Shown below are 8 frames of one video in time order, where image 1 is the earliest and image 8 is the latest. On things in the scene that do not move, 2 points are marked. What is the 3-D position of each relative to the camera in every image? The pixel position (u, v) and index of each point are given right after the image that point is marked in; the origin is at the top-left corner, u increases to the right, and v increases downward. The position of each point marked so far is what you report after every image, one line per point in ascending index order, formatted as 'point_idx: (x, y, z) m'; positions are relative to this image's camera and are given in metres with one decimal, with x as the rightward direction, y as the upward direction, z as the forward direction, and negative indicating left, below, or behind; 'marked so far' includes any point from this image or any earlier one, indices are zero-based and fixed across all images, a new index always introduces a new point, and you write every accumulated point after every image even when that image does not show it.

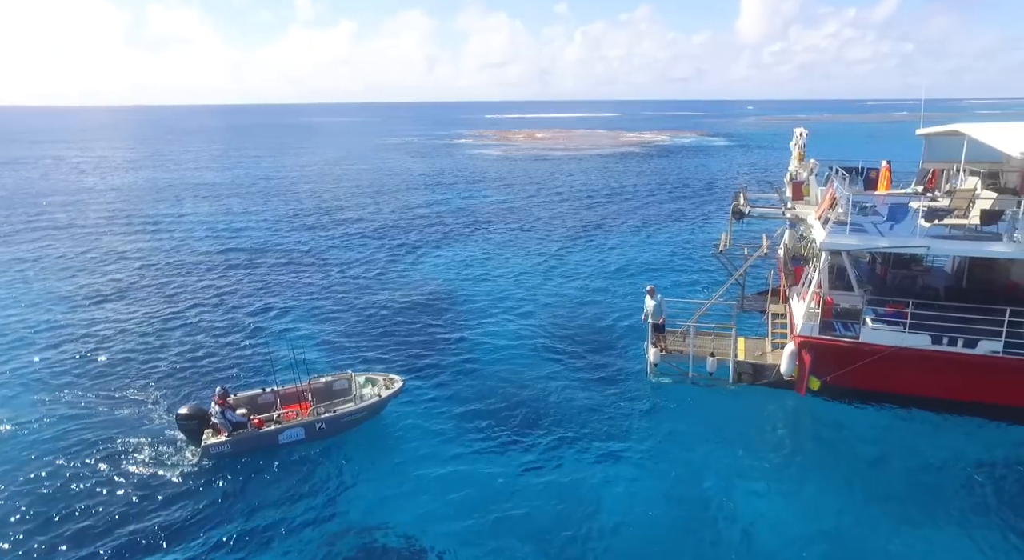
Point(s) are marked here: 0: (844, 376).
0: (+8.8, -2.4, +17.2) m
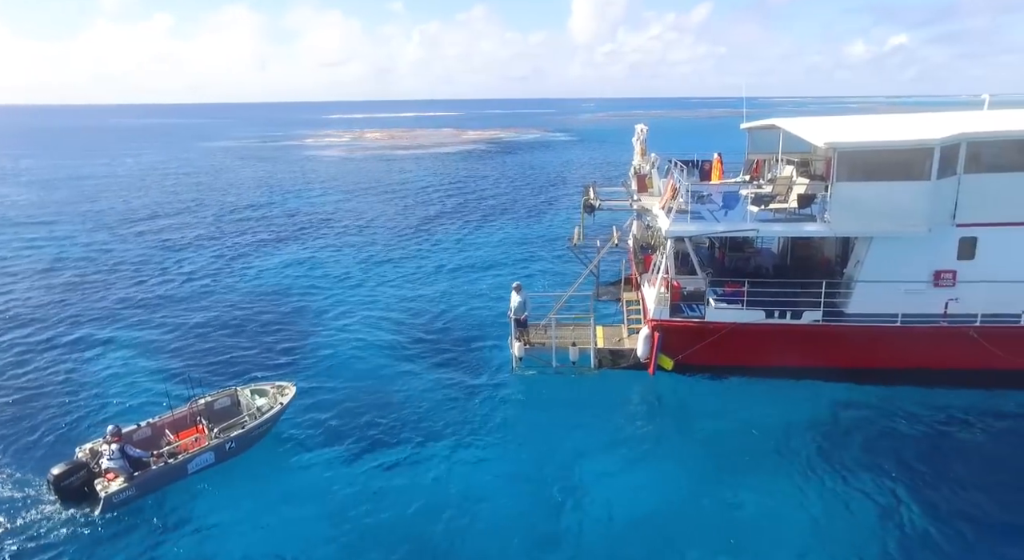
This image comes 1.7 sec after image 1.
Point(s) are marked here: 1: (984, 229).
0: (+5.2, -2.0, +18.4) m
1: (+12.0, +1.3, +16.5) m
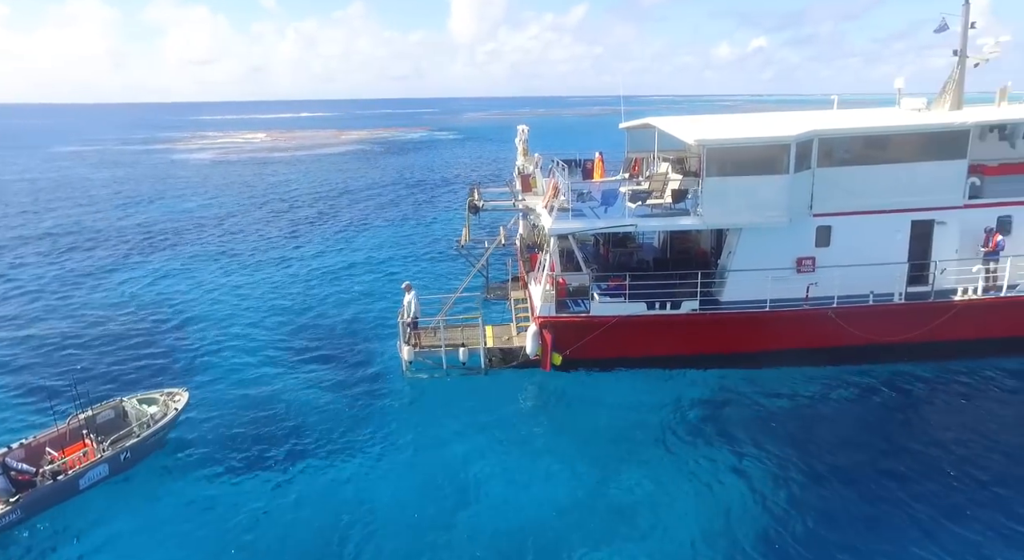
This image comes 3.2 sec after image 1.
0: (+2.1, -1.9, +18.6) m
1: (+8.9, +1.7, +17.9) m
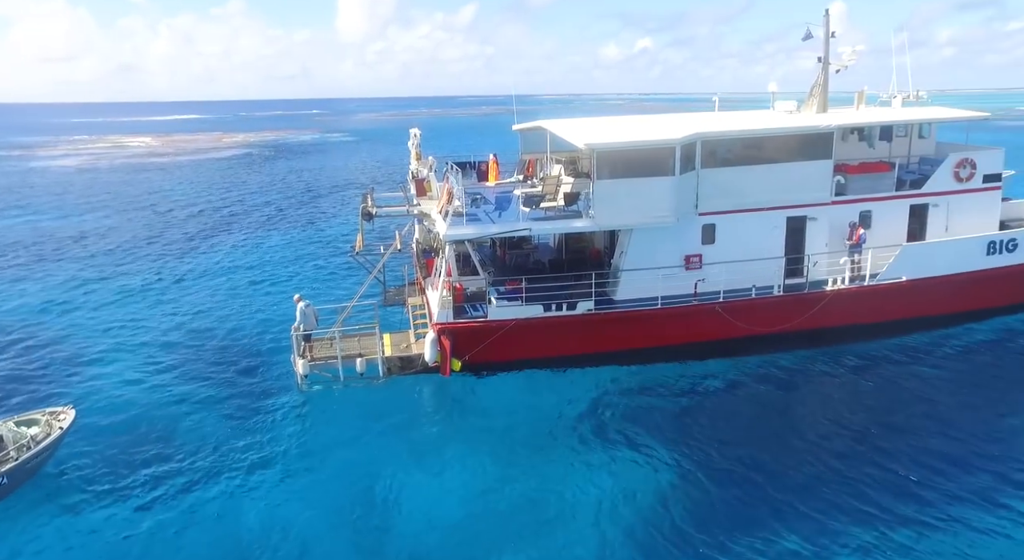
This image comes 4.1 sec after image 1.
0: (-0.8, -2.0, +18.5) m
1: (+5.9, +1.8, +18.7) m
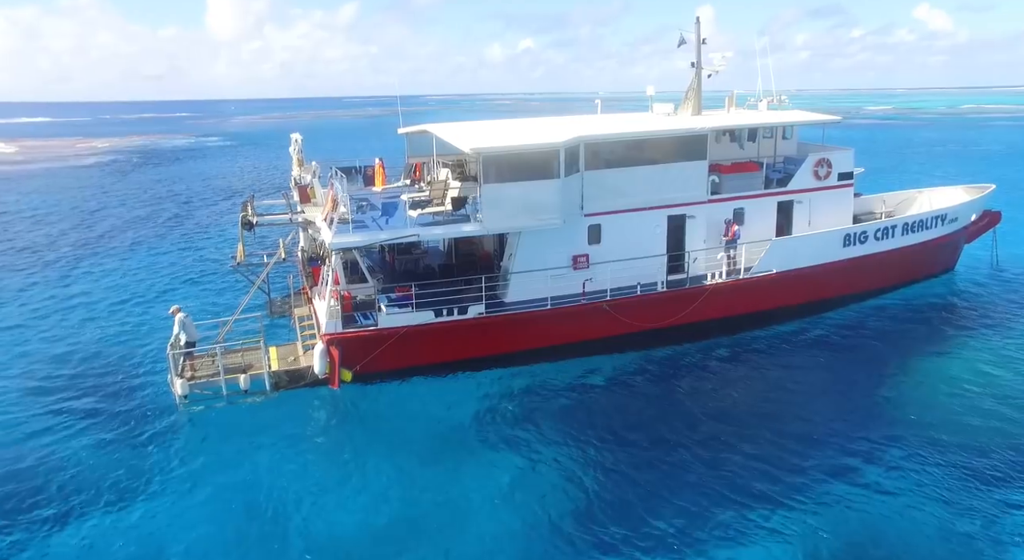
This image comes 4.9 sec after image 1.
0: (-3.8, -2.3, +17.9) m
1: (+2.7, +1.9, +19.1) m
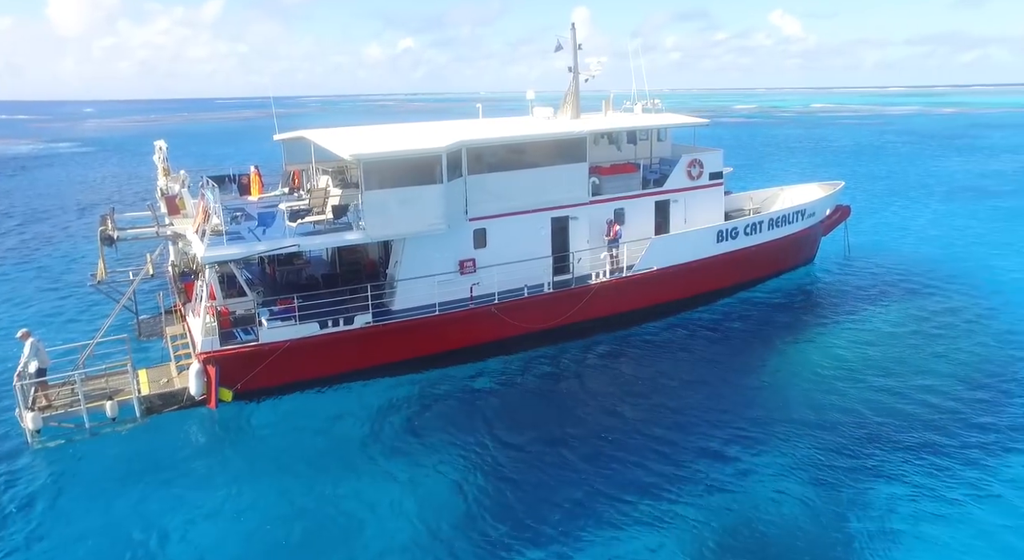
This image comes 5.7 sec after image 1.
0: (-6.7, -2.6, +17.0) m
1: (-0.7, +1.8, +19.2) m
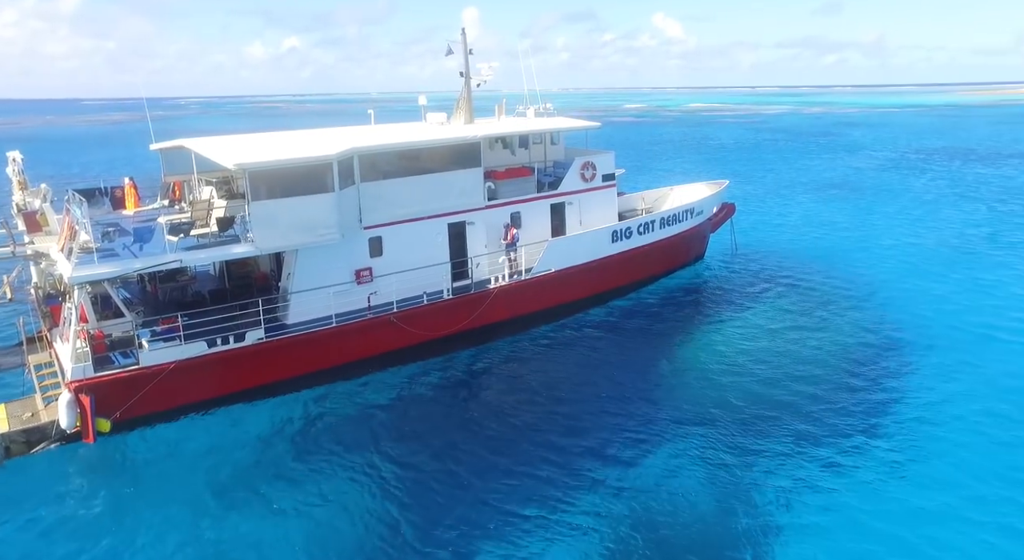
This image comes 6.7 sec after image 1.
0: (-9.1, -3.1, +15.9) m
1: (-3.7, +1.5, +18.9) m
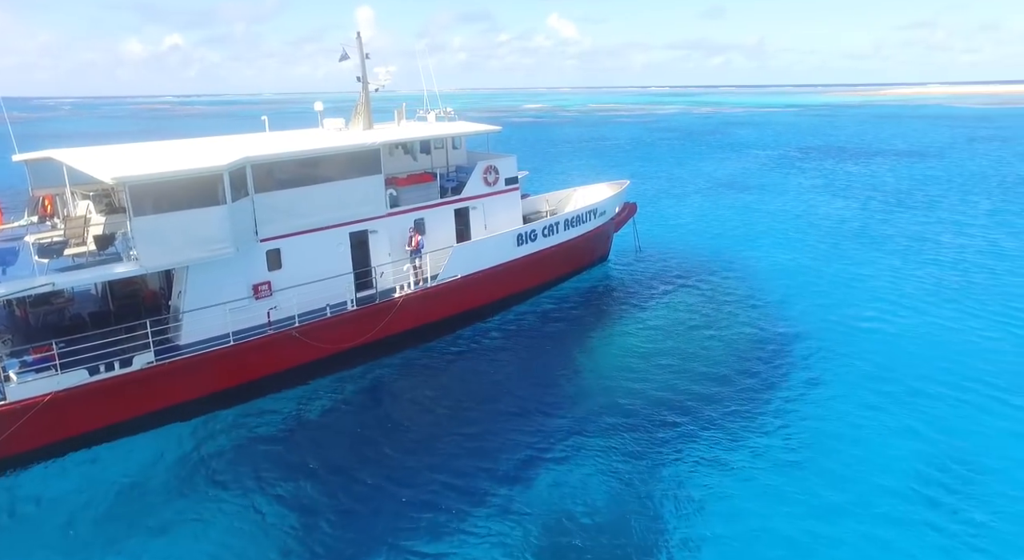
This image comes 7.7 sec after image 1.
0: (-11.2, -3.7, +14.5) m
1: (-6.4, +1.1, +18.2) m
